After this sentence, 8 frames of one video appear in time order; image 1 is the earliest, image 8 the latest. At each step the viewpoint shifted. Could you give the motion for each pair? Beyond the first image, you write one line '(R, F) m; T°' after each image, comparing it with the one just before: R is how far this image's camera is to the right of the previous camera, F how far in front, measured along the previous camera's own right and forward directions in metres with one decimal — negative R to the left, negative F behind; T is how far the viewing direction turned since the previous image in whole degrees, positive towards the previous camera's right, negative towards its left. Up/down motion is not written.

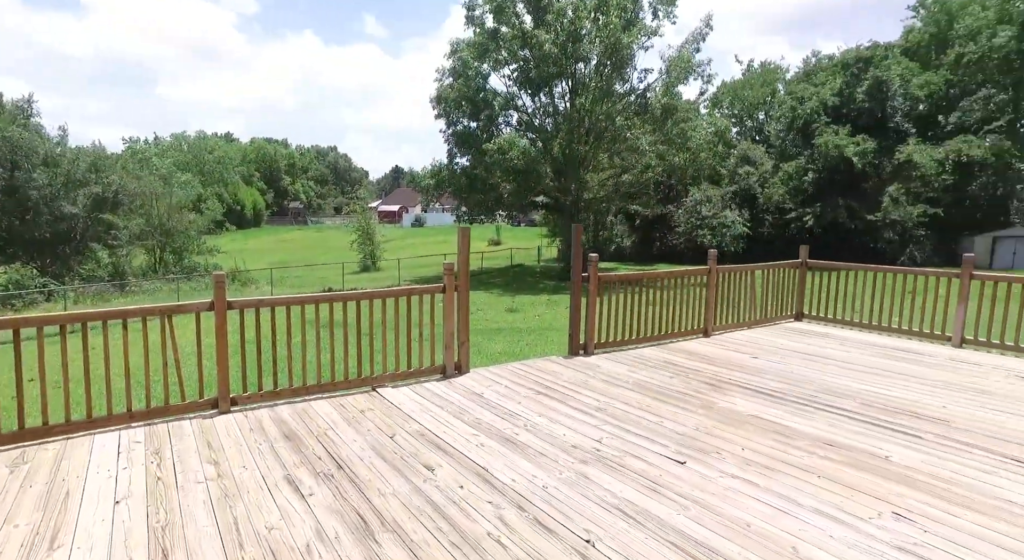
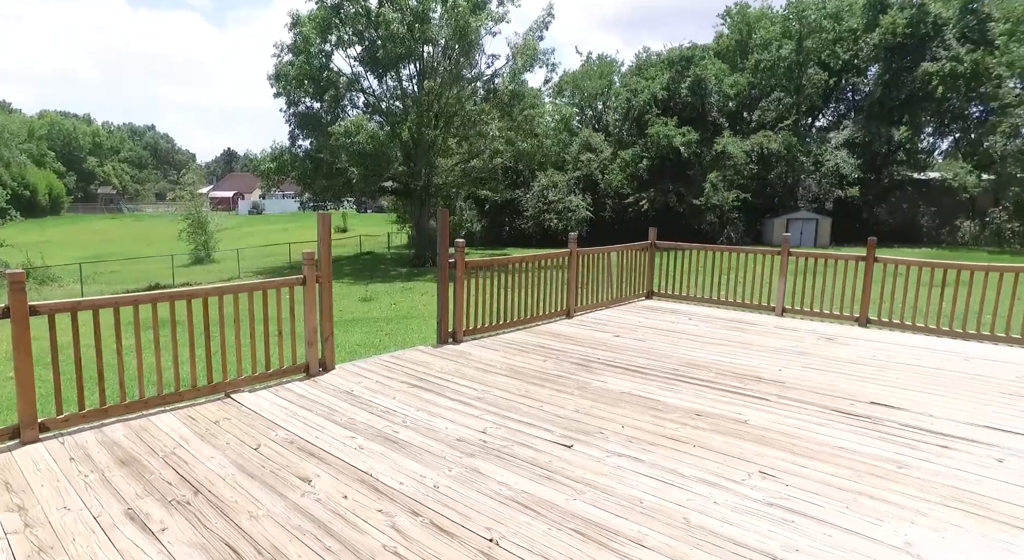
(-0.2, +0.2) m; +14°
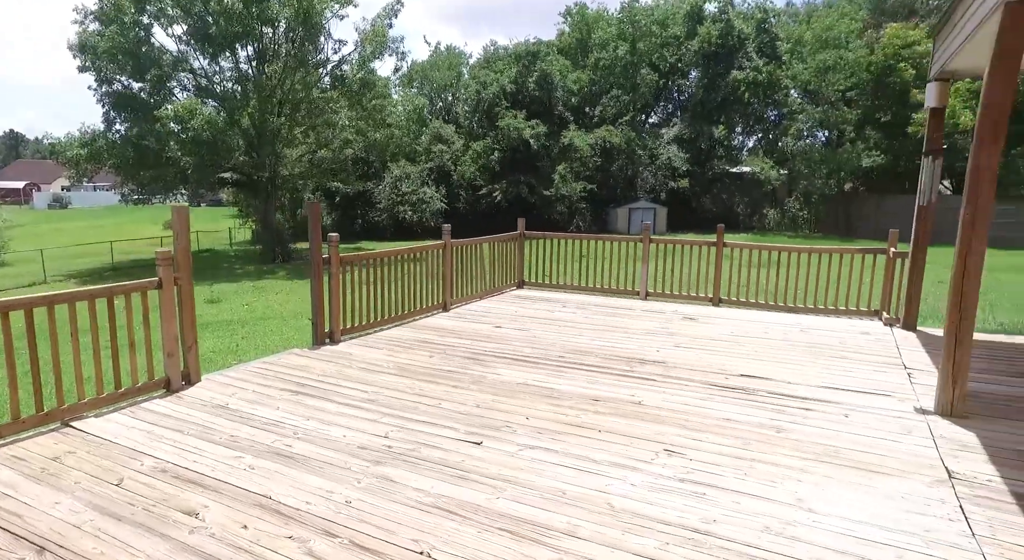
(-0.3, +0.2) m; +13°
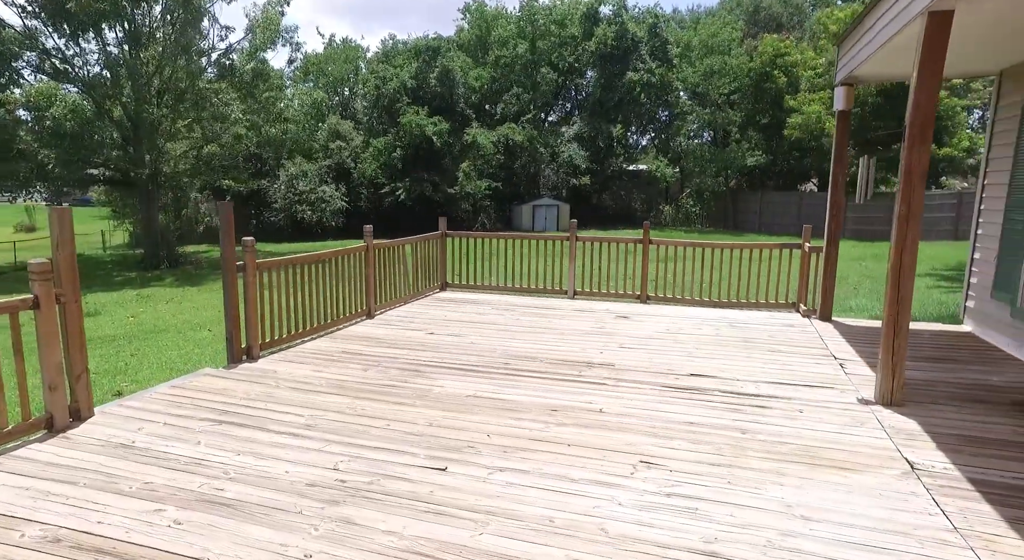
(-0.3, +0.3) m; +9°
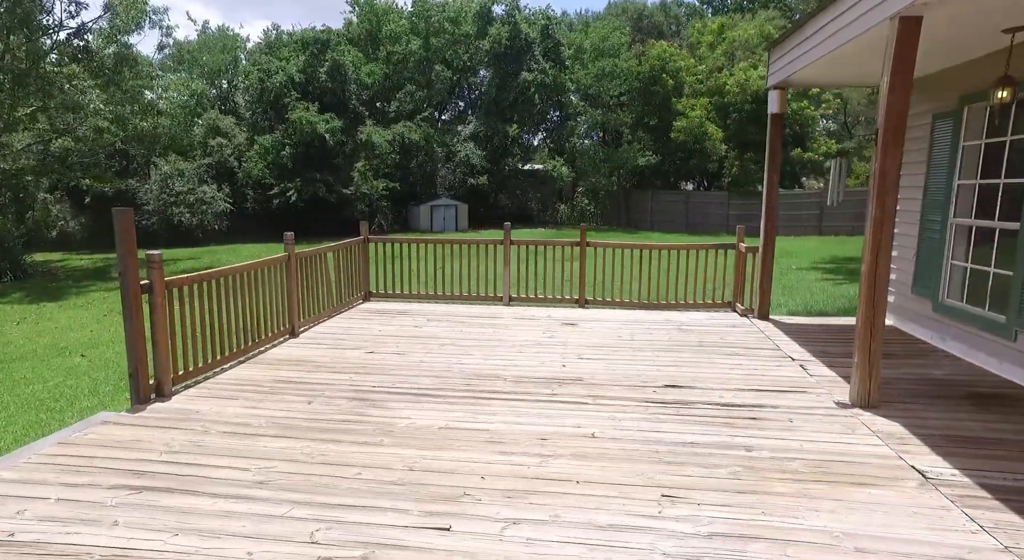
(-0.5, +0.5) m; +10°
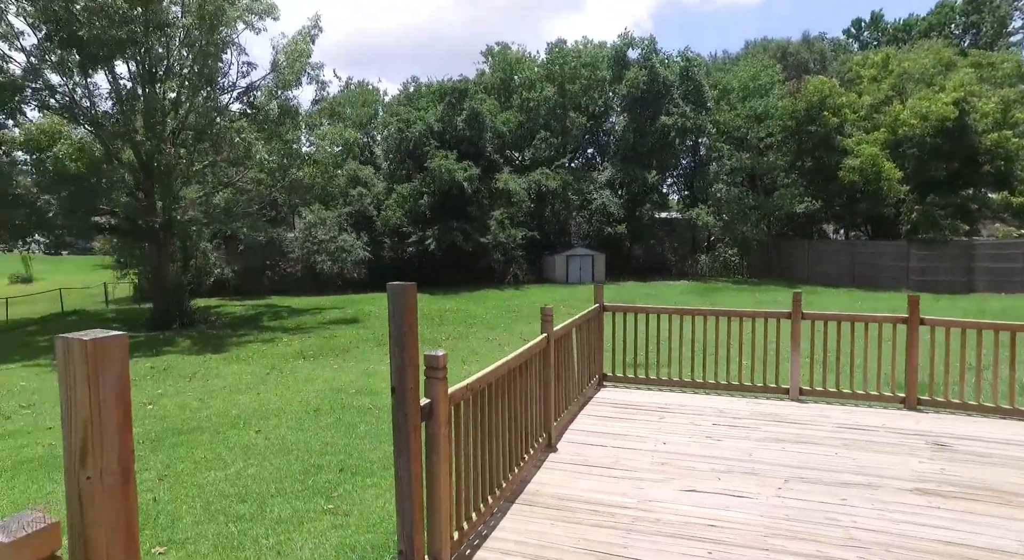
(-1.7, +1.7) m; -9°
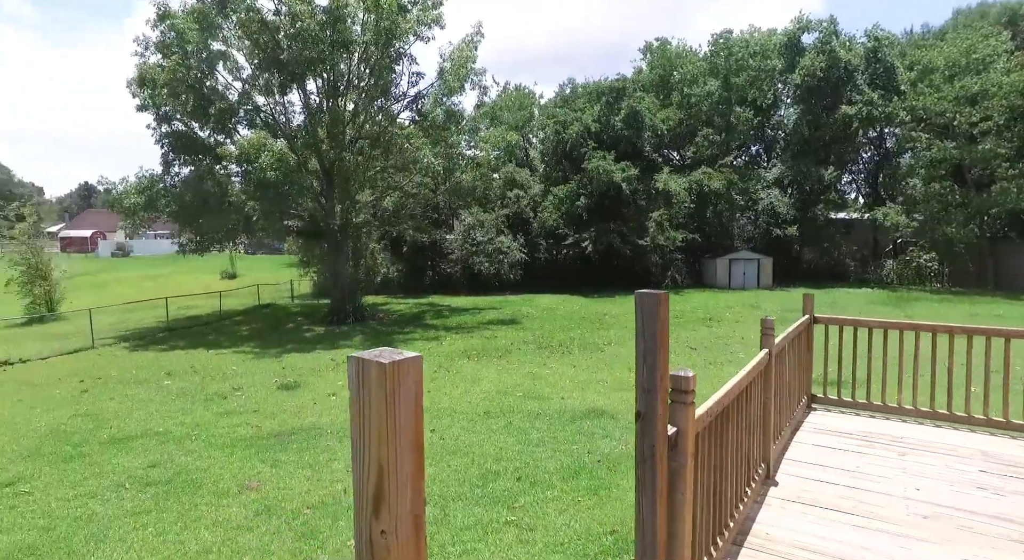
(-0.4, +0.3) m; -13°
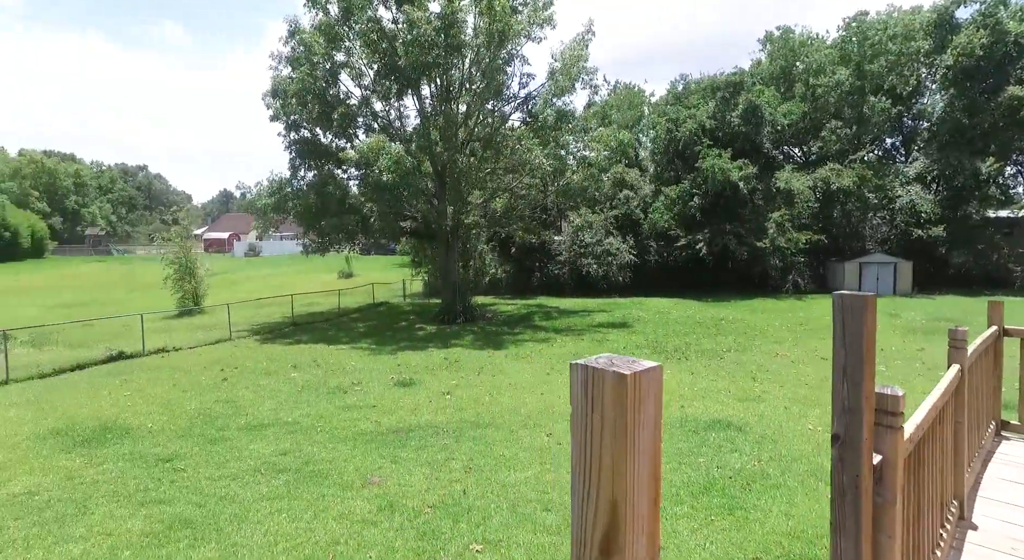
(-0.2, +0.2) m; -9°
